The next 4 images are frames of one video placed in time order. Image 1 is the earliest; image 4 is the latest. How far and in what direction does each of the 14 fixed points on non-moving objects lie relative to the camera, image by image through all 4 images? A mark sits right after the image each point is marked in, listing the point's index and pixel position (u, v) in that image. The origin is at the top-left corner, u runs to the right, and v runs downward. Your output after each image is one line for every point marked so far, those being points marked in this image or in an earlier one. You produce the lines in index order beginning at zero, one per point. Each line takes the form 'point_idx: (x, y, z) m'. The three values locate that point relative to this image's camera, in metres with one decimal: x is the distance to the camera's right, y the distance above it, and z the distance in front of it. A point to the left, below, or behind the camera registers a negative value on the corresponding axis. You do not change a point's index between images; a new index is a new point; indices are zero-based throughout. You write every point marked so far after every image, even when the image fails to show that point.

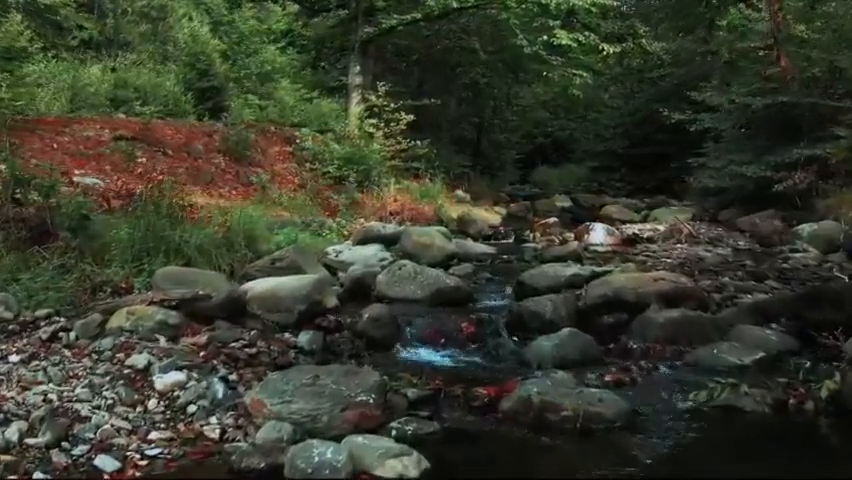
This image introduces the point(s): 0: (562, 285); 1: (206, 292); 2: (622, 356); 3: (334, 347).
0: (+1.3, -0.4, +7.3) m
1: (-1.7, -0.4, +5.9) m
2: (+1.5, -0.9, +5.9) m
3: (-0.7, -0.8, +5.7) m
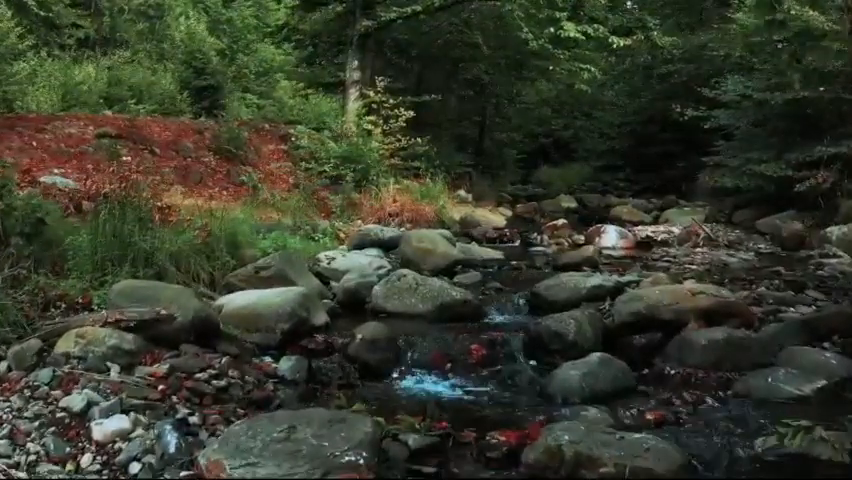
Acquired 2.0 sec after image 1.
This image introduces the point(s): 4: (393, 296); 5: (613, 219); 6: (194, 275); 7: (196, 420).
0: (+1.3, -0.5, +6.5) m
1: (-1.7, -0.5, +5.0) m
2: (+1.5, -0.9, +5.0) m
3: (-0.7, -0.8, +4.9) m
4: (-0.3, -0.5, +6.5) m
5: (+3.3, +0.4, +13.8) m
6: (-2.0, -0.3, +6.9) m
7: (-1.1, -0.9, +3.8) m
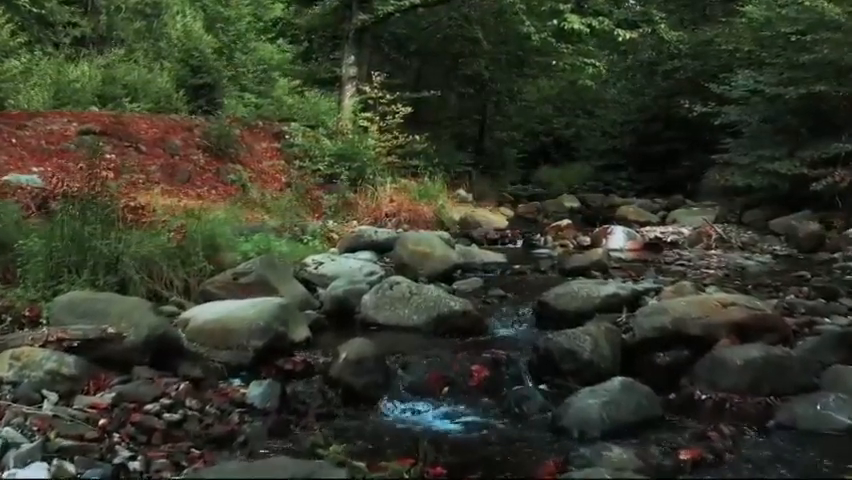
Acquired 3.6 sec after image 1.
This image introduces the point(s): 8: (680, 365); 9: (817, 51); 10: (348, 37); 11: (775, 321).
0: (+1.3, -0.5, +5.8) m
1: (-1.7, -0.5, +4.3) m
2: (+1.5, -1.0, +4.3) m
3: (-0.7, -0.9, +4.2) m
4: (-0.3, -0.5, +5.8) m
5: (+3.3, +0.4, +13.1) m
6: (-2.1, -0.3, +6.2) m
7: (-1.2, -0.9, +3.2) m
8: (+1.6, -0.8, +4.8) m
9: (+5.5, +2.7, +11.0) m
10: (-1.4, +3.6, +13.7) m
11: (+2.3, -0.5, +5.1) m
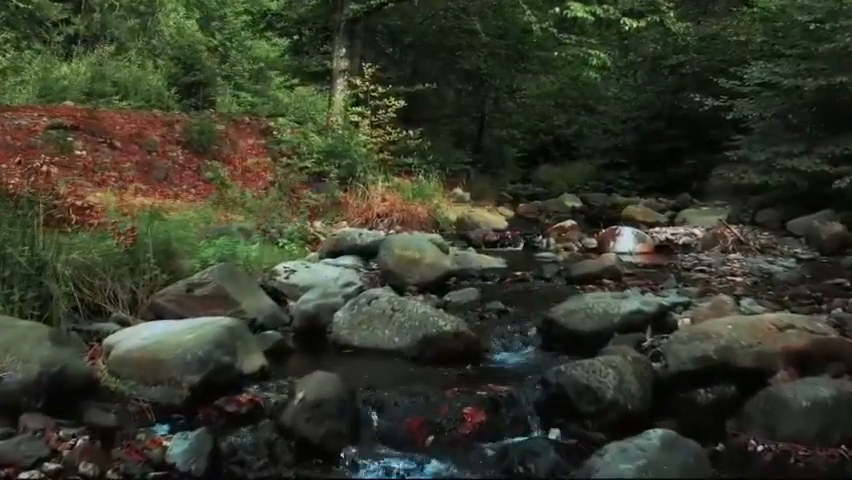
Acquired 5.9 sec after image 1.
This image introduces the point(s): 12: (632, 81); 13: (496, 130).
0: (+1.2, -0.5, +4.8) m
1: (-1.8, -0.5, +3.3) m
2: (+1.4, -1.0, +3.4) m
3: (-0.8, -0.9, +3.2) m
4: (-0.4, -0.5, +4.8) m
5: (+3.2, +0.3, +12.2) m
6: (-2.2, -0.4, +5.2) m
7: (-1.3, -1.0, +2.2) m
8: (+1.5, -0.8, +3.8) m
9: (+5.4, +2.6, +10.1) m
10: (-1.5, +3.6, +12.7) m
11: (+2.2, -0.6, +4.1) m
12: (+4.2, +3.3, +15.4) m
13: (+1.4, +2.3, +16.0) m
